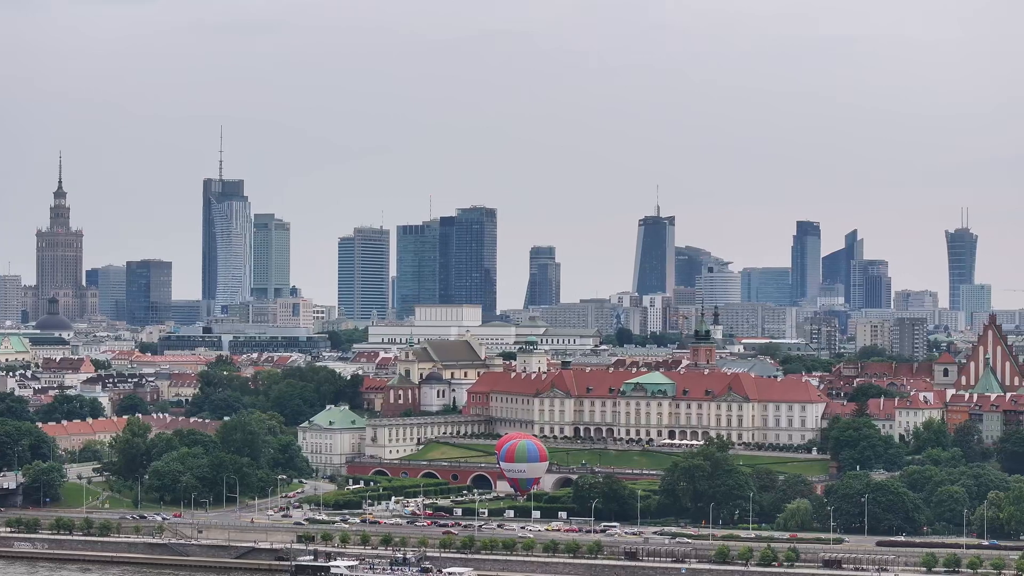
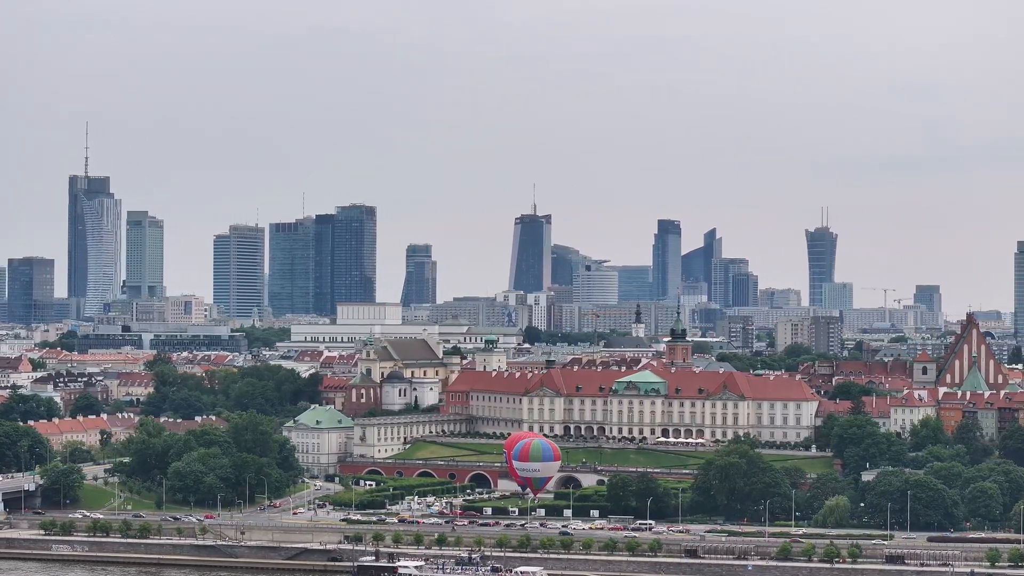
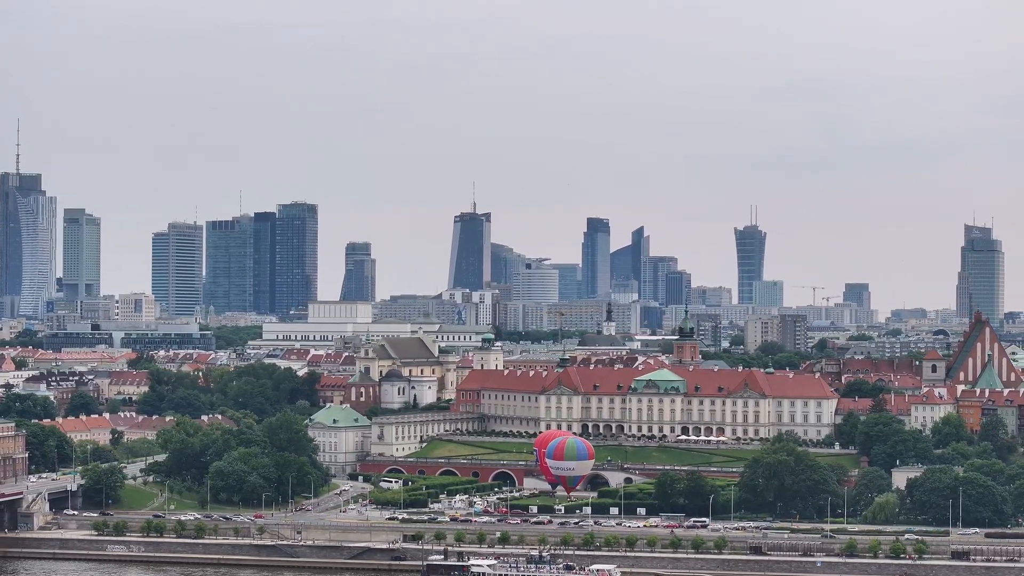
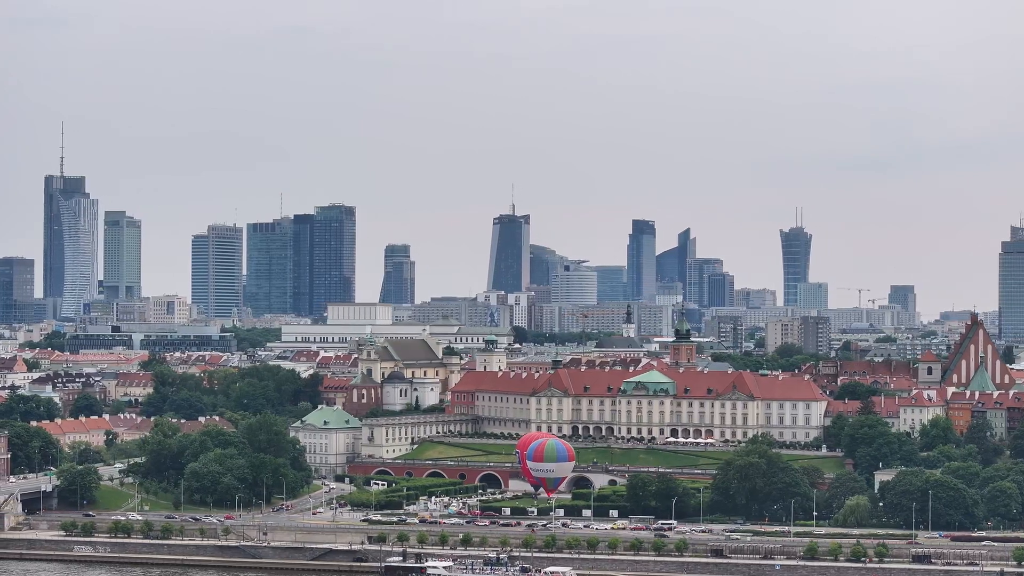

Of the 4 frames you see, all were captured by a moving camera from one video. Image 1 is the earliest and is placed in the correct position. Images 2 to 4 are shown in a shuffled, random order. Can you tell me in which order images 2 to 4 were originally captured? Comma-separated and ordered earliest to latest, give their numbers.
2, 4, 3
